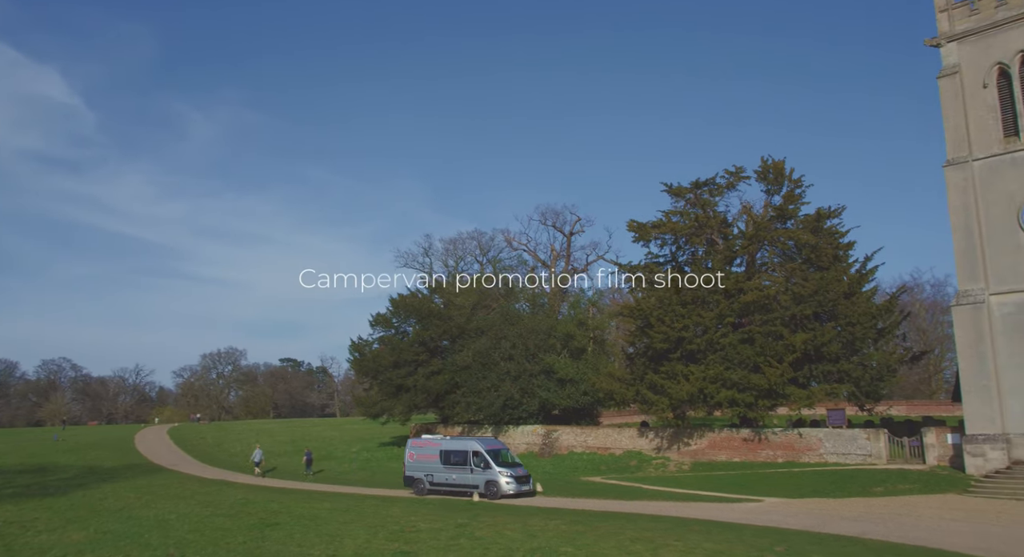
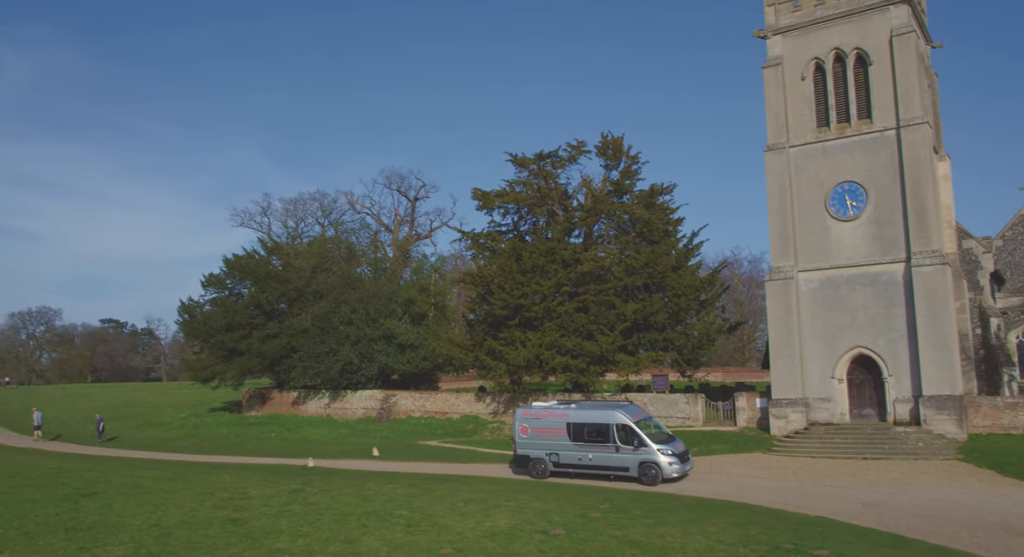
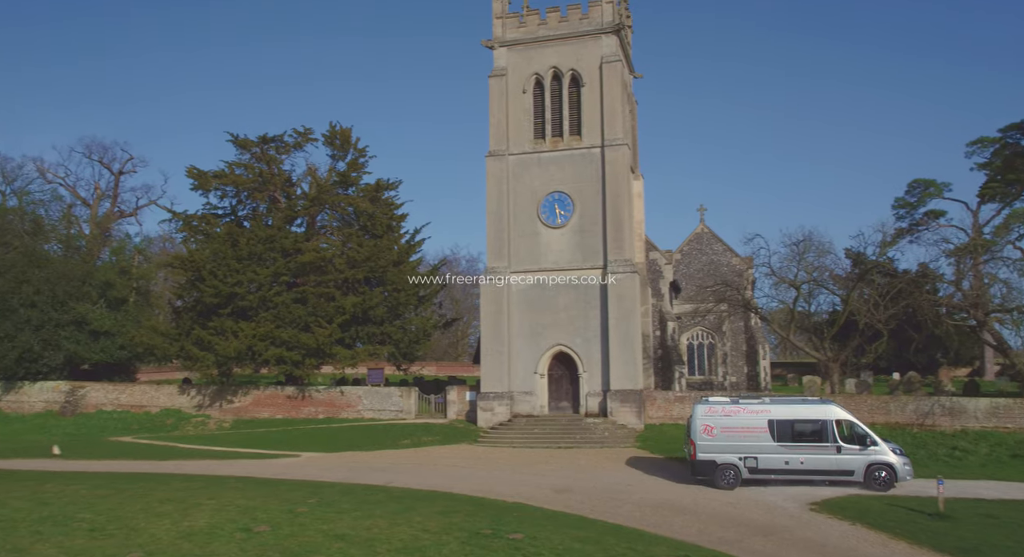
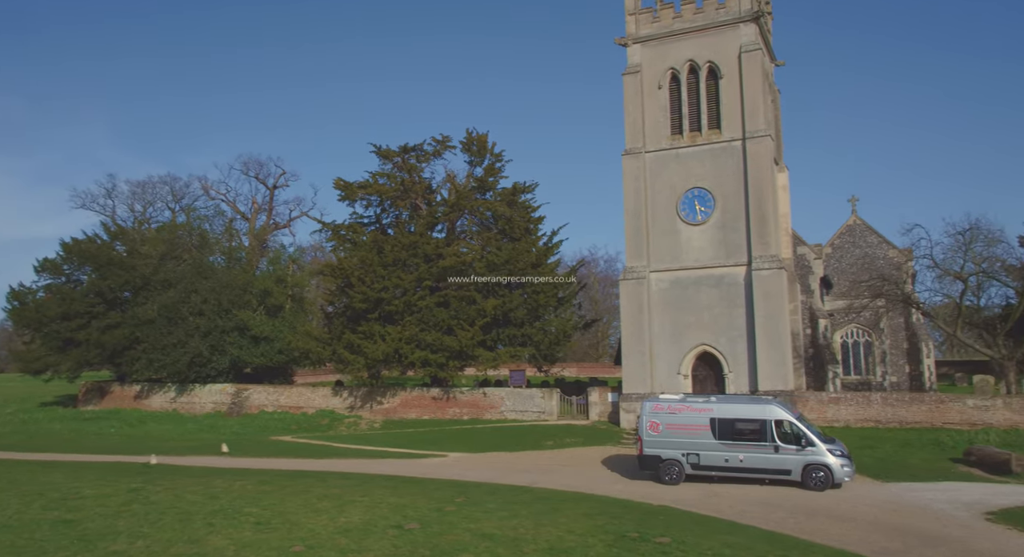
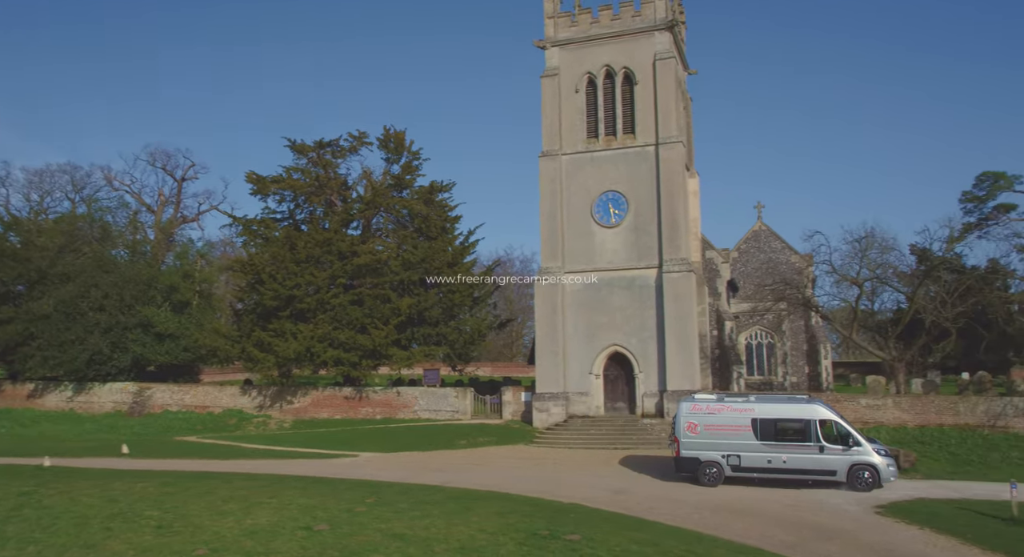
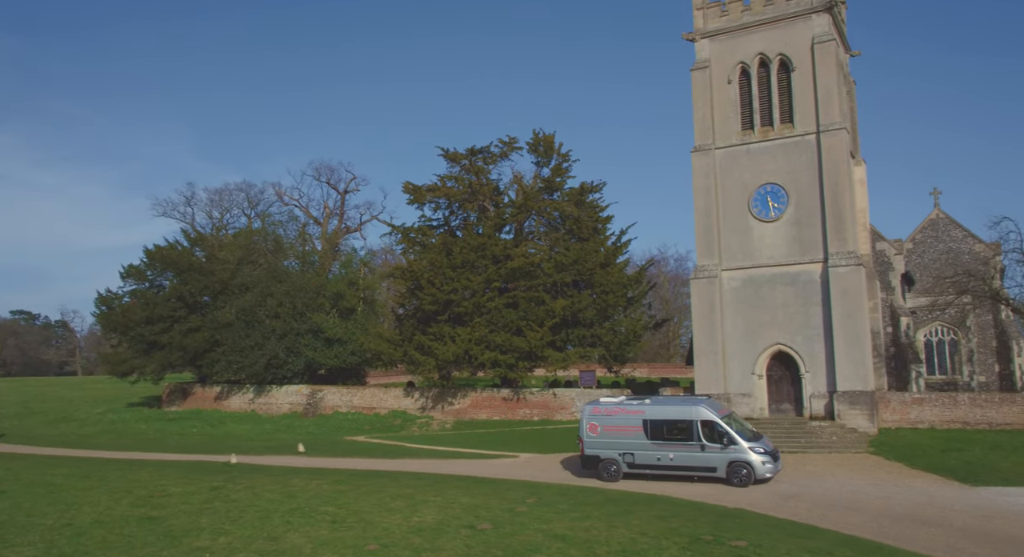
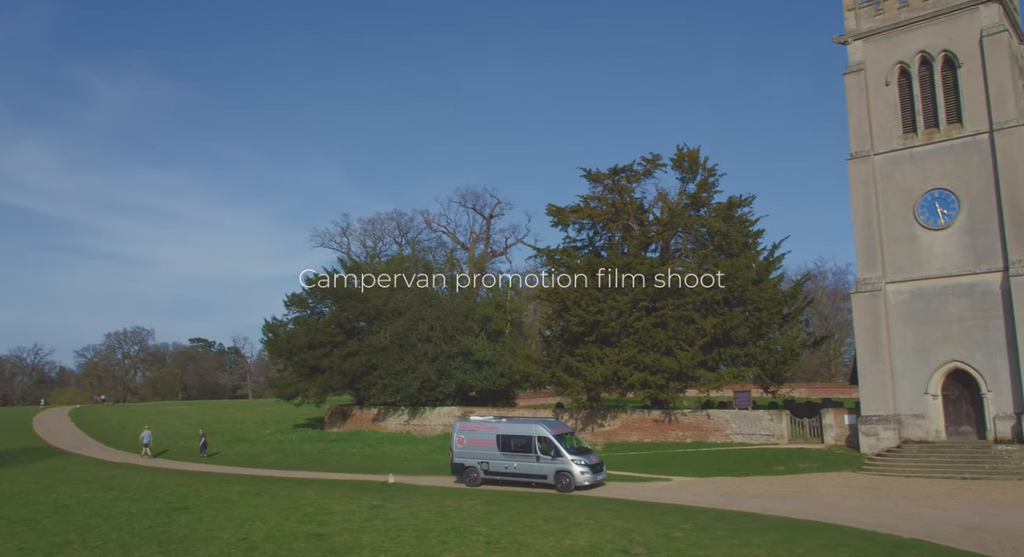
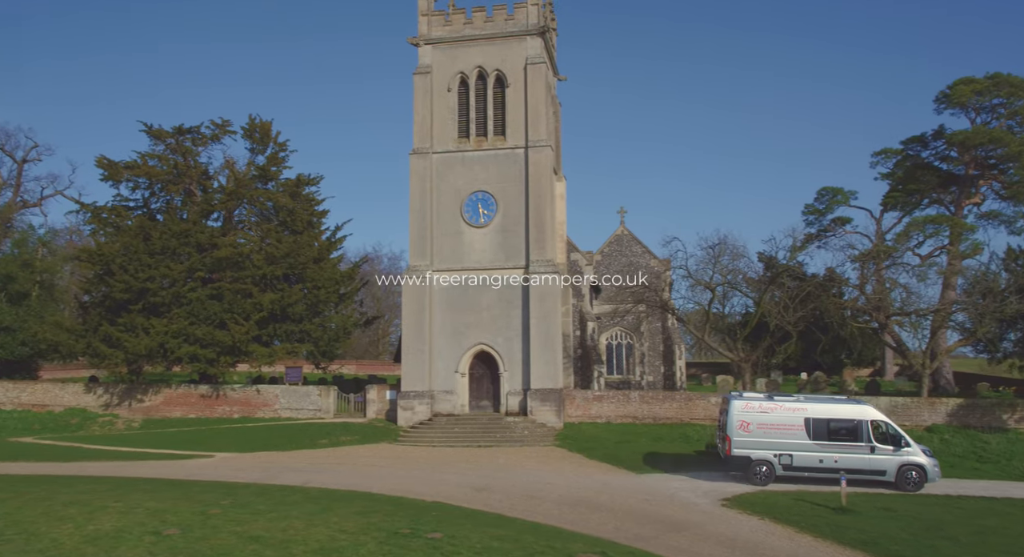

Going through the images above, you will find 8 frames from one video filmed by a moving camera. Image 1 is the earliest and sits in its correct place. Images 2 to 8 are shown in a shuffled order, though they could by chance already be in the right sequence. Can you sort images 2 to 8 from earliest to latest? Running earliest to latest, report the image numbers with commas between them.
7, 2, 6, 4, 5, 3, 8
